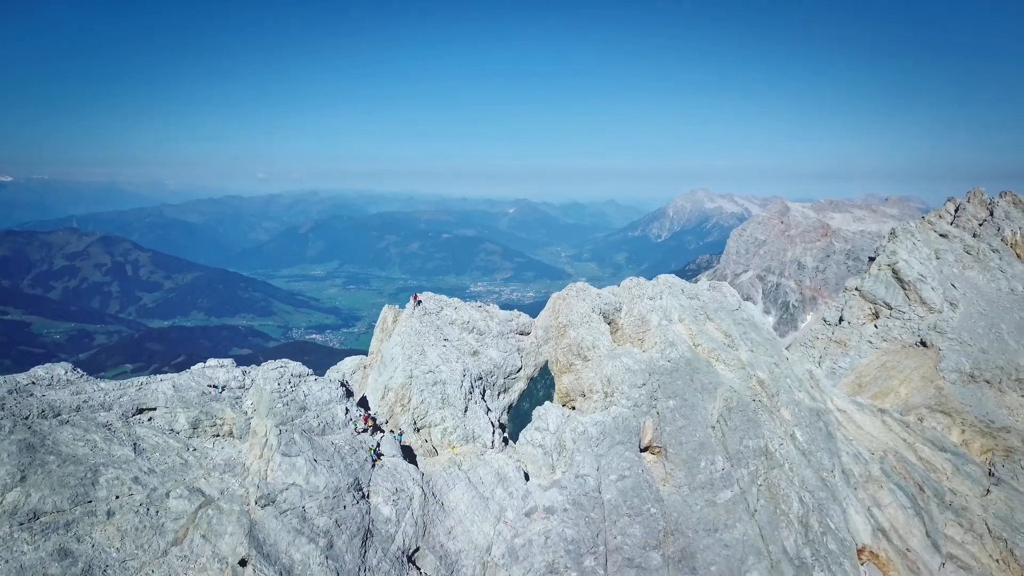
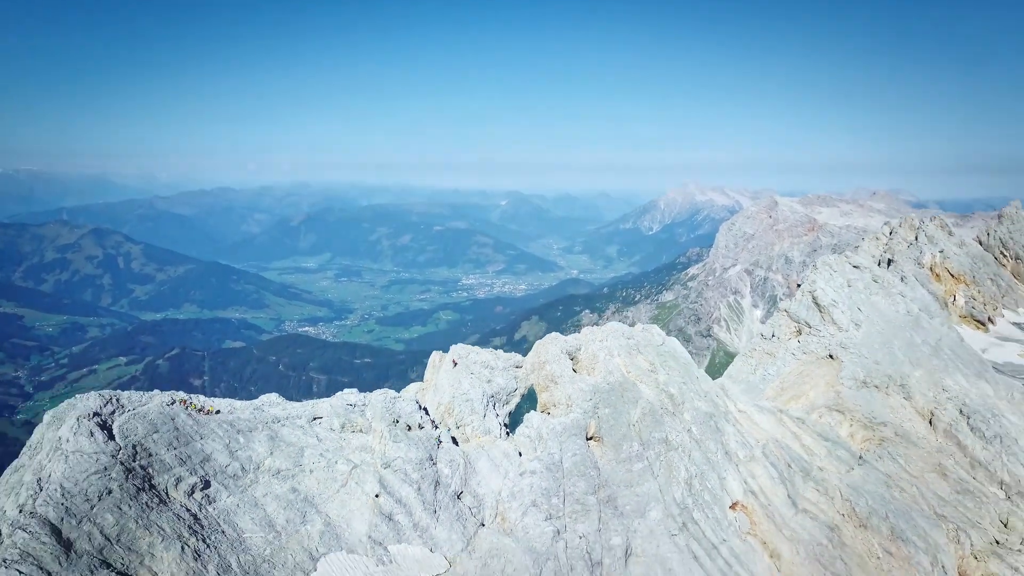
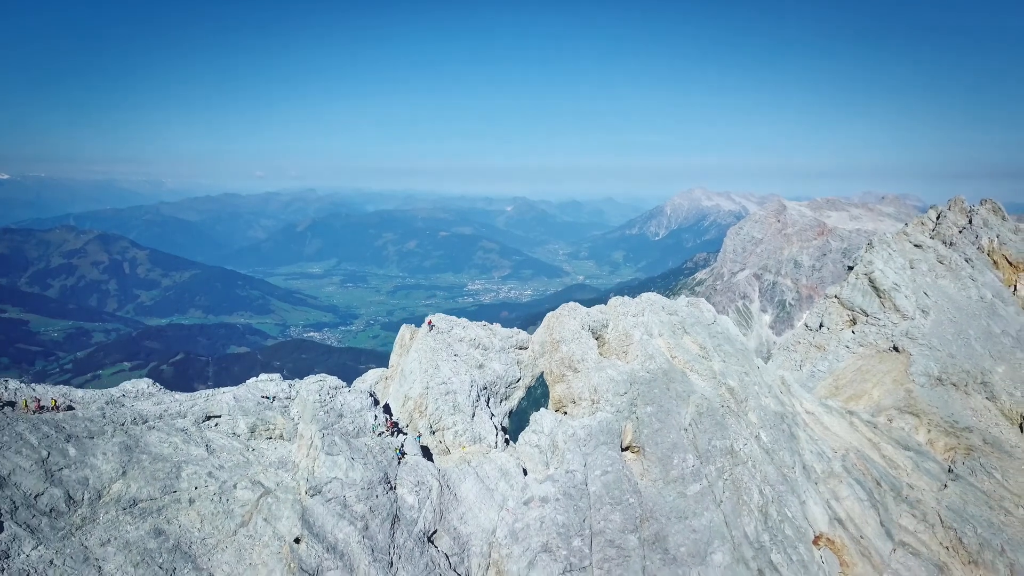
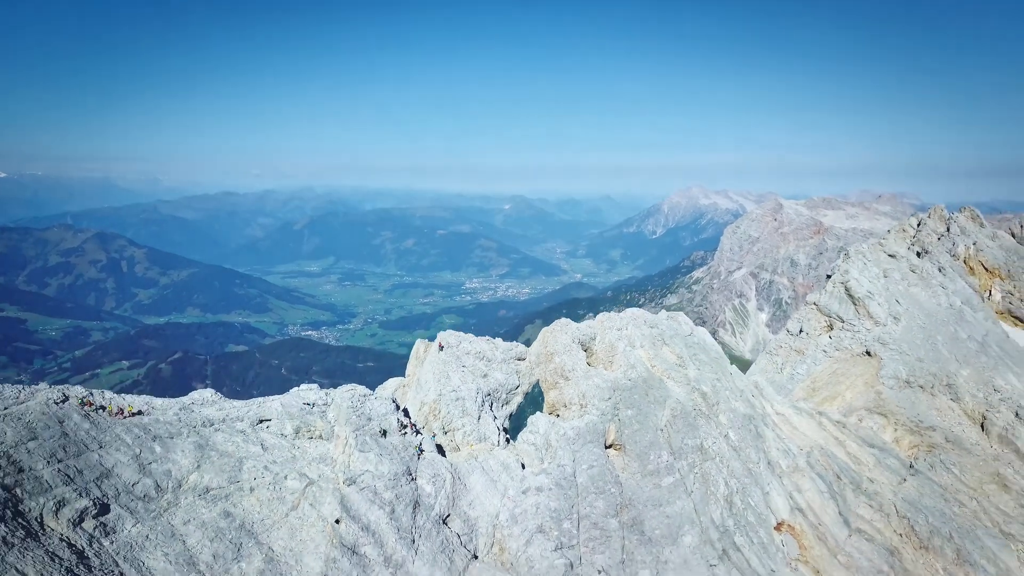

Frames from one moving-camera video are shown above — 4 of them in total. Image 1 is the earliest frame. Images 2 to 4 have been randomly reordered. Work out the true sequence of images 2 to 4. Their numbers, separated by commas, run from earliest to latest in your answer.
3, 4, 2
